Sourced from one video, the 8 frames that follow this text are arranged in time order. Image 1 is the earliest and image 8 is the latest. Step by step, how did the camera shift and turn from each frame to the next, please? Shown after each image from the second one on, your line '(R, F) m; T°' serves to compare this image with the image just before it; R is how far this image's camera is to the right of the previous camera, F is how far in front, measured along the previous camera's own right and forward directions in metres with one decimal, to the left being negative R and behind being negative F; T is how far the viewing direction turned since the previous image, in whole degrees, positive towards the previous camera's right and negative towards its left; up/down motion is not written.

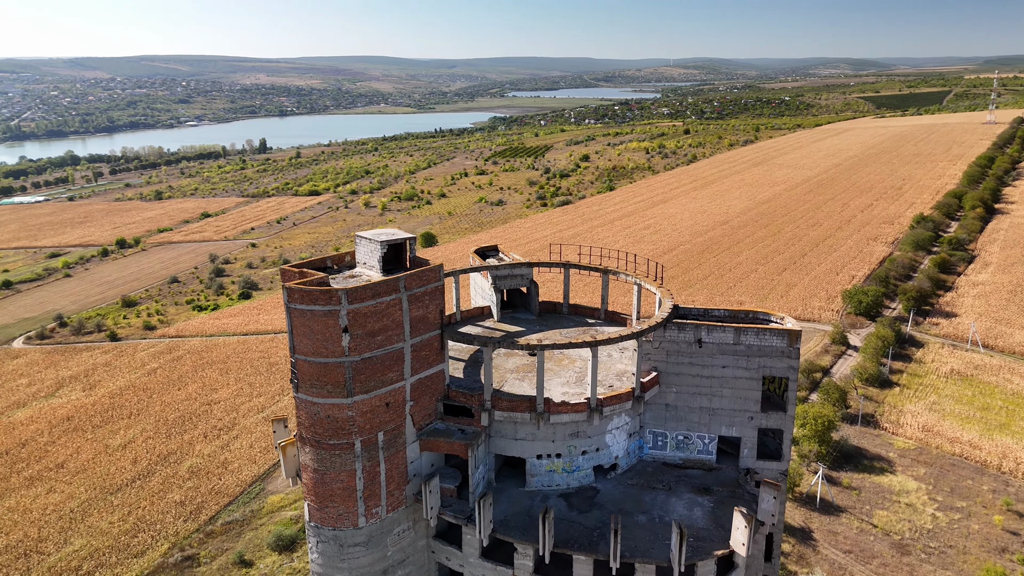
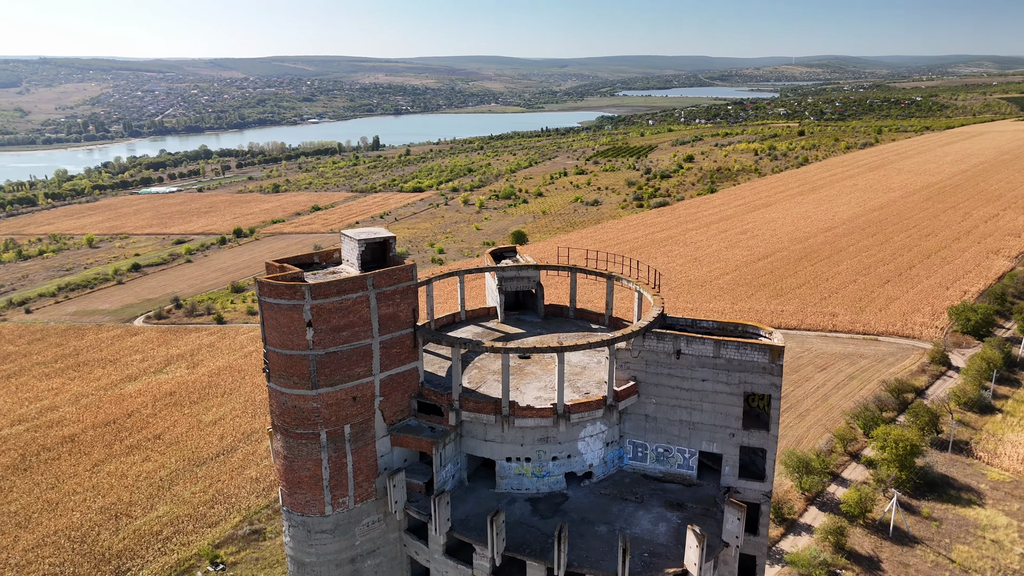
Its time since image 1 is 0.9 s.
(+2.7, +0.1) m; -8°
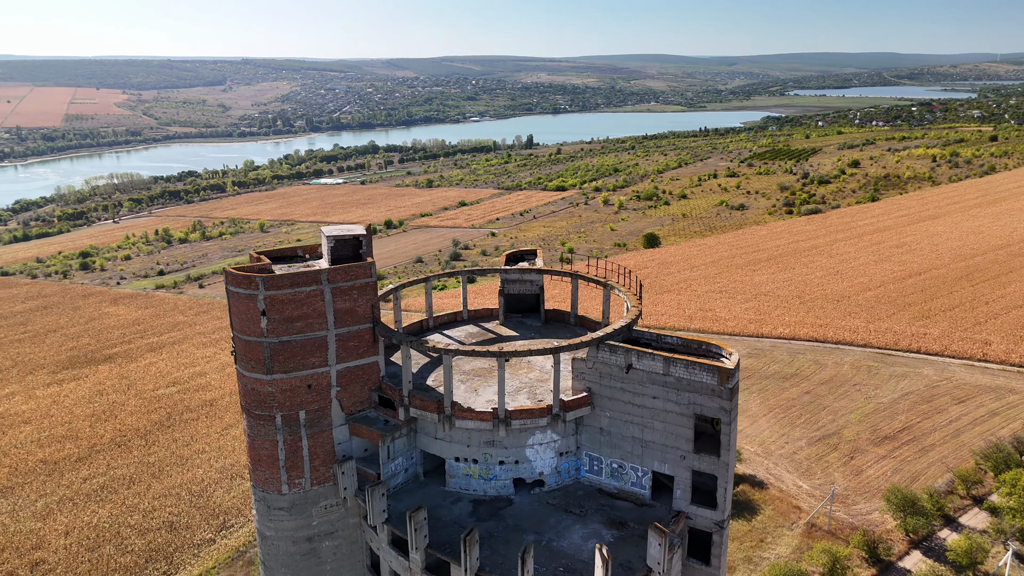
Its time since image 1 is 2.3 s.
(+4.2, +0.3) m; -12°
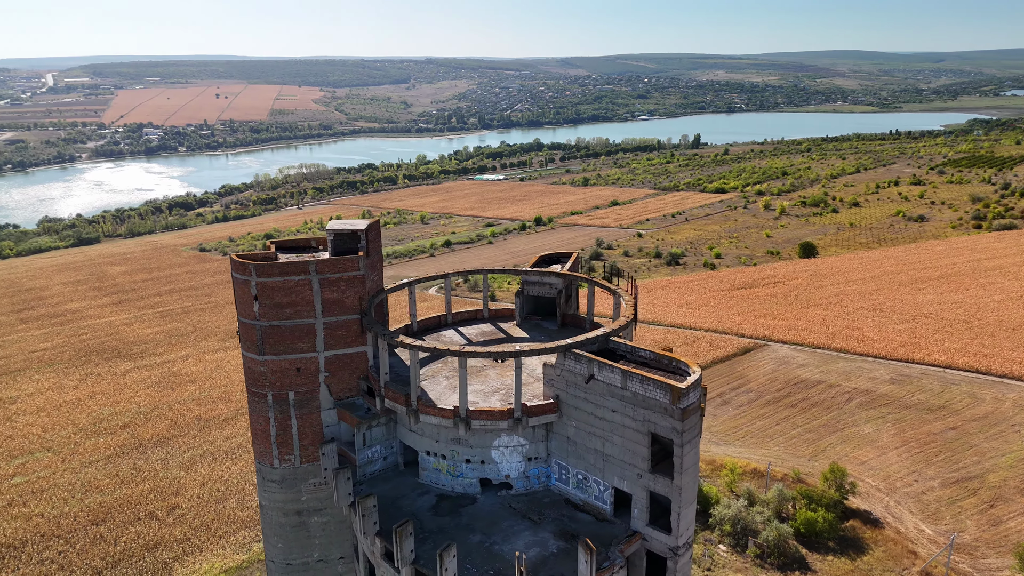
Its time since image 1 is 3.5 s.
(+4.0, +0.4) m; -12°
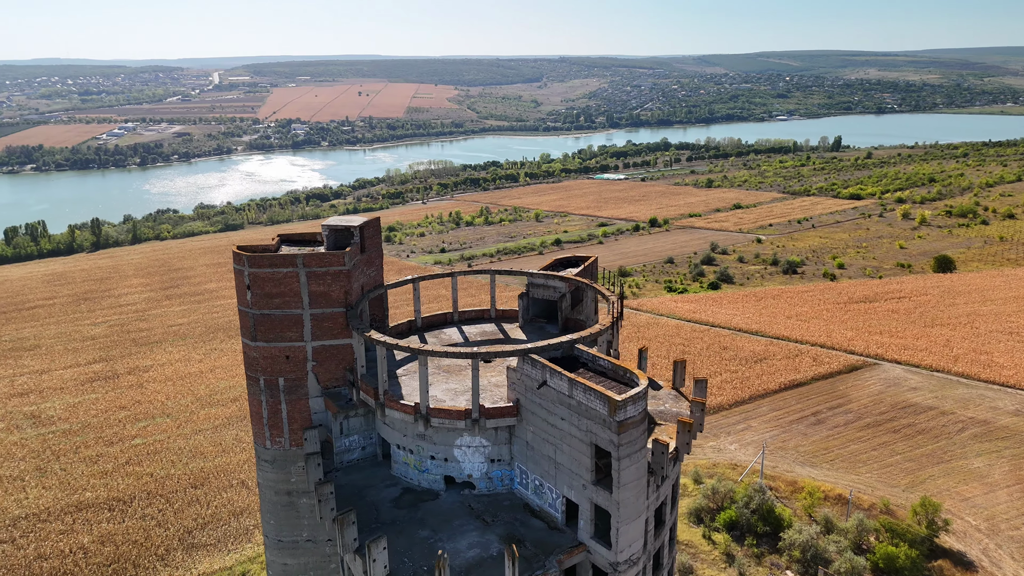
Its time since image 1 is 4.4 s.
(+3.3, +0.2) m; -9°
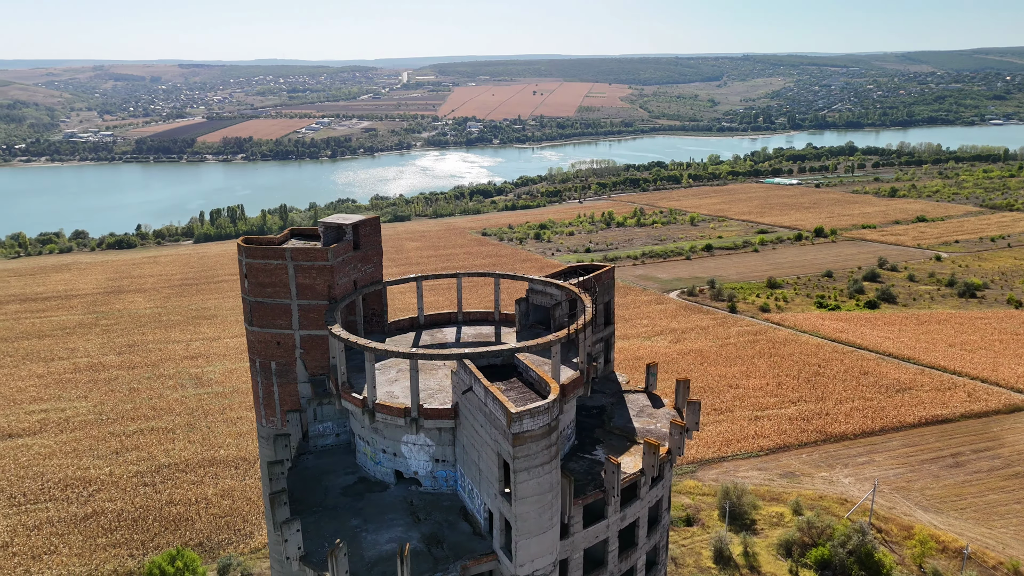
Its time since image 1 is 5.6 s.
(+4.6, +0.4) m; -12°
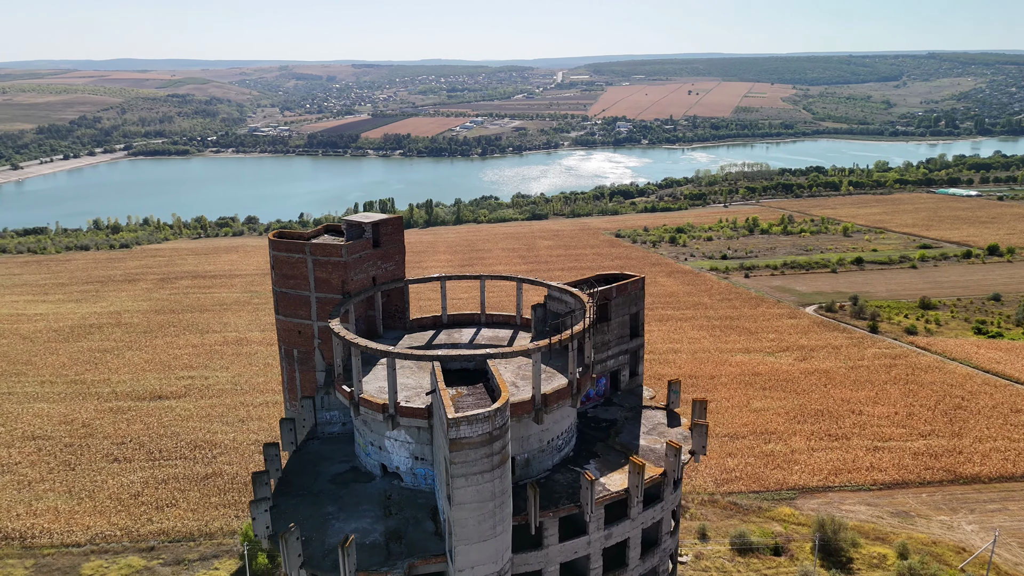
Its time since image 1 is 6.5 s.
(+3.5, +0.4) m; -11°
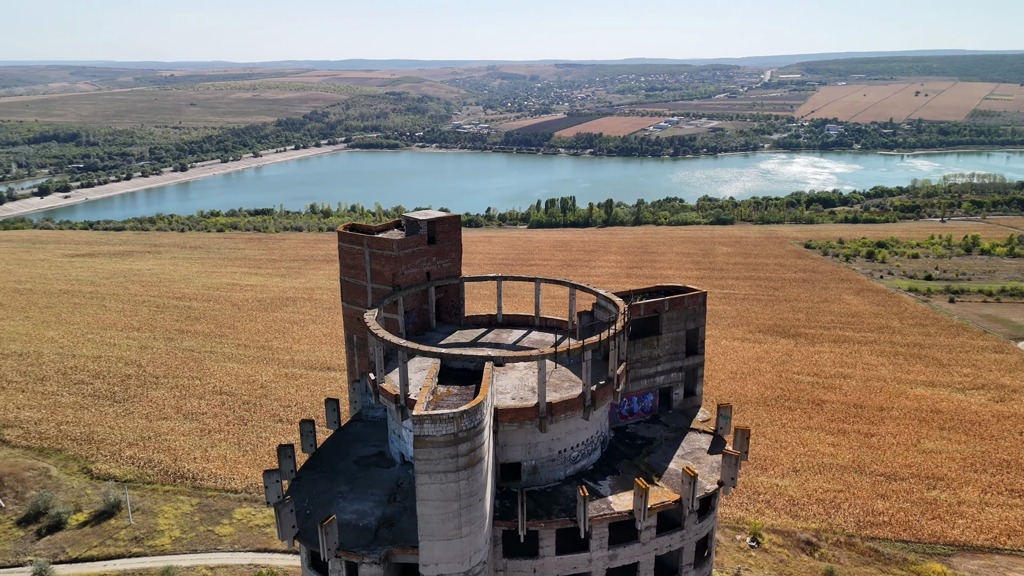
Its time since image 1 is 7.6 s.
(+3.8, +0.5) m; -14°
